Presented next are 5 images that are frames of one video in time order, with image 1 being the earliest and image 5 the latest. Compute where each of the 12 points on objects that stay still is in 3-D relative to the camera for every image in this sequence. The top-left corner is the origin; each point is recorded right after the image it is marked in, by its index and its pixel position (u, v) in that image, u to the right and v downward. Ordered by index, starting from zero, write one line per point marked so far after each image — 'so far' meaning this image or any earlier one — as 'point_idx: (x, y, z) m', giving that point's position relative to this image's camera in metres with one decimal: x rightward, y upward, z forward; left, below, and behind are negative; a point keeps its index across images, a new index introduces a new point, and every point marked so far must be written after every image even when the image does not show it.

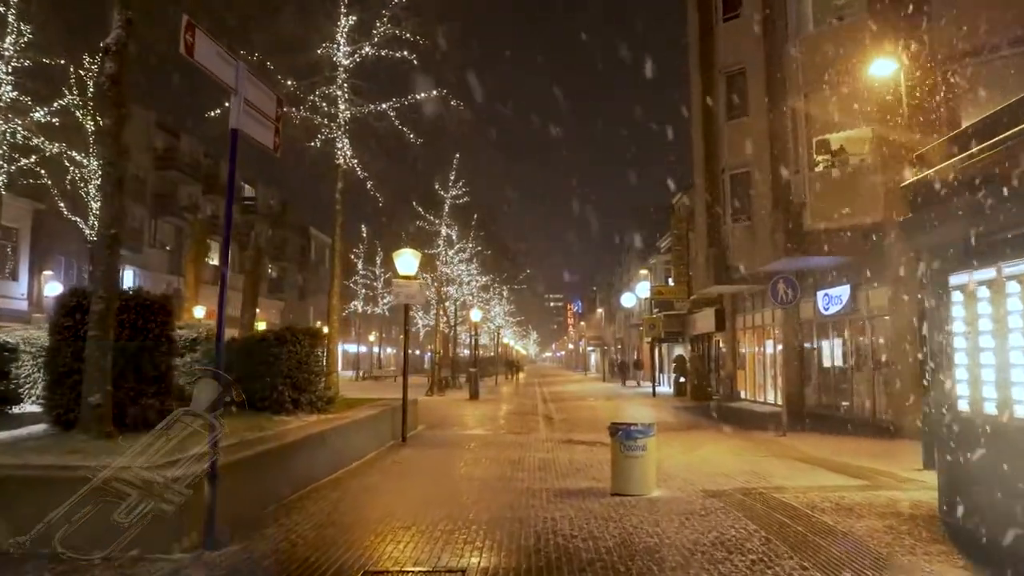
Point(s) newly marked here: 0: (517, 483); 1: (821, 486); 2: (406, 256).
0: (+0.1, -2.5, +10.5) m
1: (+3.7, -2.4, +9.7) m
2: (-2.2, +0.7, +16.5) m
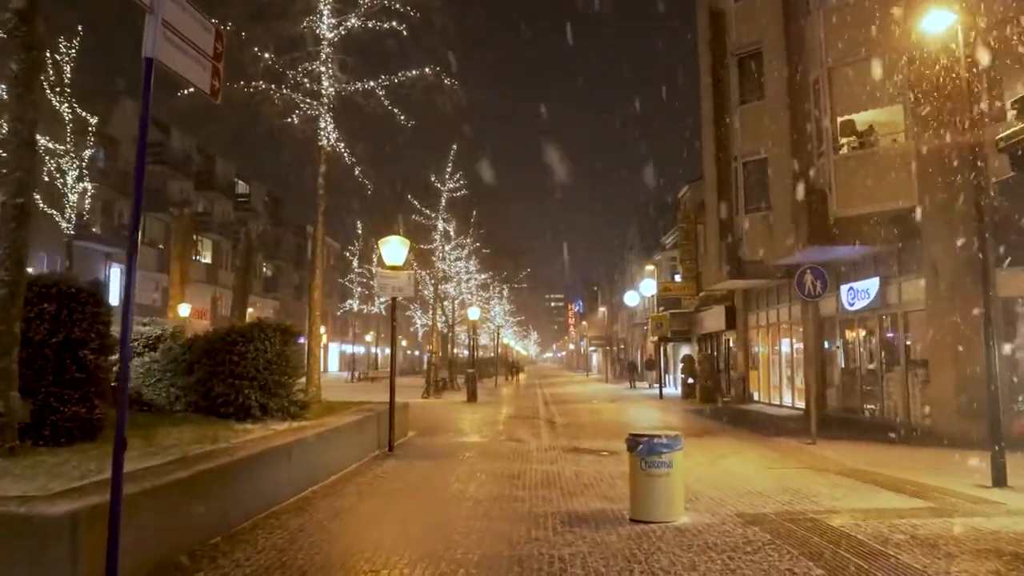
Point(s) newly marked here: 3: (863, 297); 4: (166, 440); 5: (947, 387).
0: (0.0, -2.4, +8.9) m
1: (+3.7, -2.2, +8.1) m
2: (-2.2, +0.8, +14.9) m
3: (+8.1, -0.2, +18.9) m
4: (-3.8, -1.7, +9.0) m
5: (+8.2, -1.8, +15.3) m
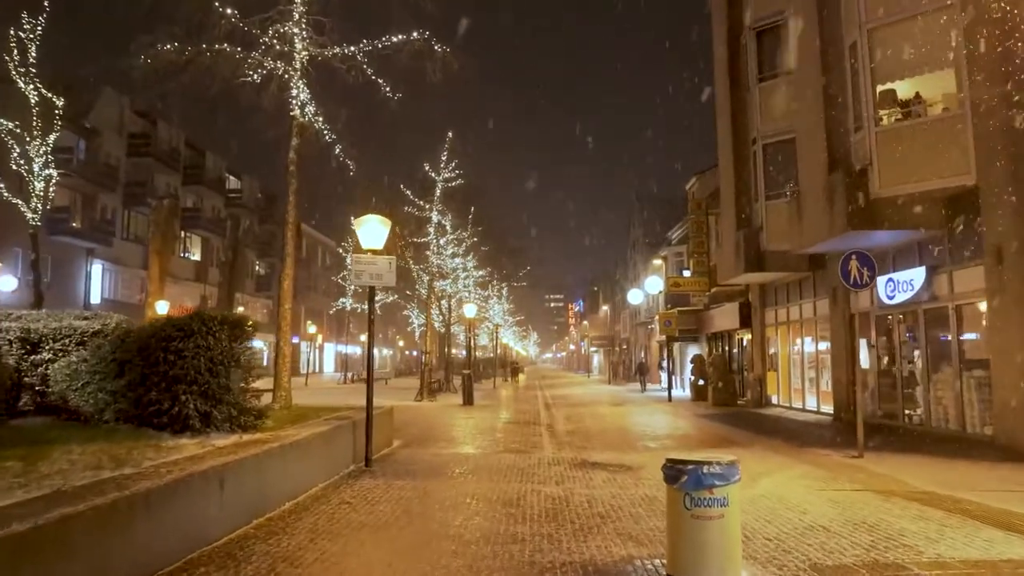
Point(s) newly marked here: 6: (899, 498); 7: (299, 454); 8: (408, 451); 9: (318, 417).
0: (0.0, -2.2, +6.8) m
1: (+3.7, -2.0, +5.9) m
2: (-2.2, +1.0, +12.8) m
3: (+8.1, 0.0, +16.8) m
4: (-3.9, -1.5, +6.8) m
5: (+8.1, -1.7, +13.2) m
6: (+4.4, -2.4, +9.3) m
7: (-2.5, -2.0, +9.6) m
8: (-1.9, -2.9, +14.6) m
9: (-3.2, -2.1, +13.2) m
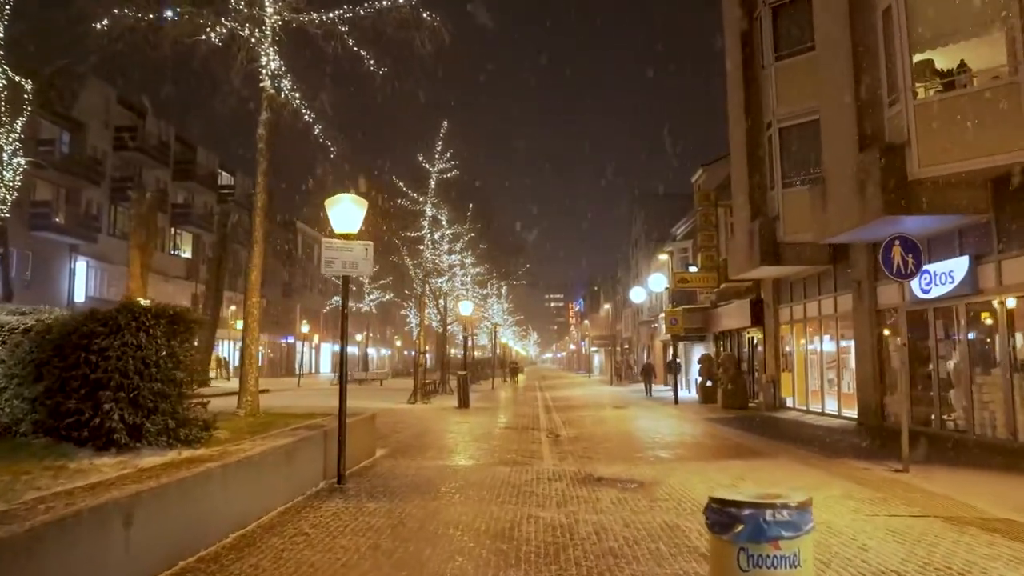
0: (-0.1, -2.0, +5.1) m
1: (+3.6, -1.9, +4.3) m
2: (-2.3, +1.1, +11.1) m
3: (+8.0, +0.1, +15.1) m
4: (-3.9, -1.4, +5.2) m
5: (+8.0, -1.5, +11.5) m
6: (+4.3, -2.2, +7.6) m
7: (-2.6, -1.8, +8.0) m
8: (-2.0, -2.8, +13.0) m
9: (-3.2, -2.0, +11.6) m
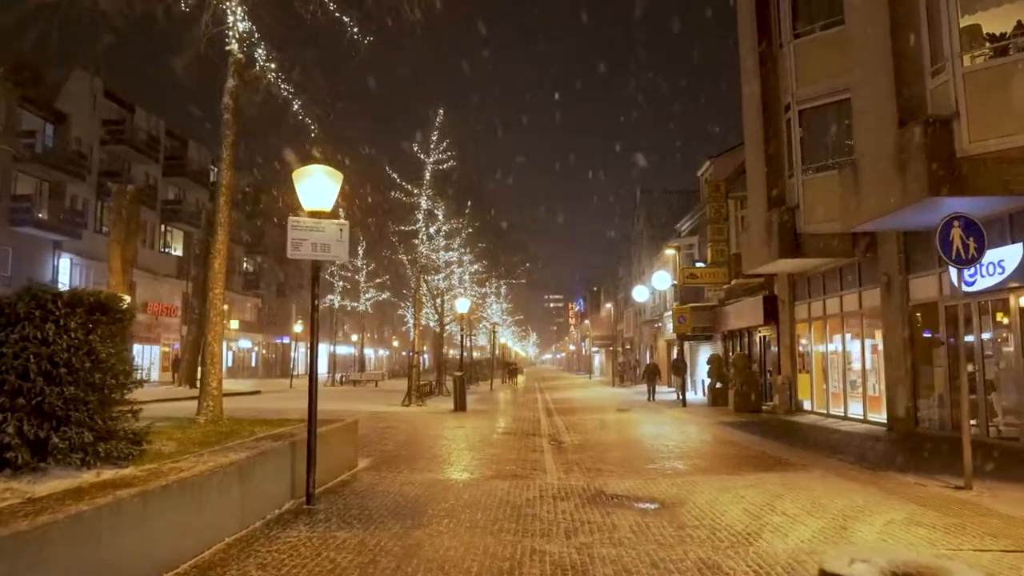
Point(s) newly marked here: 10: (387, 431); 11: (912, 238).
0: (-0.1, -1.9, +3.6) m
1: (+3.6, -1.7, +2.7) m
2: (-2.3, +1.3, +9.6) m
3: (+8.0, +0.3, +13.5) m
4: (-3.9, -1.2, +3.6) m
5: (+8.0, -1.4, +10.0) m
6: (+4.3, -2.1, +6.1) m
7: (-2.6, -1.7, +6.4) m
8: (-2.0, -2.6, +11.4) m
9: (-3.2, -1.8, +10.0) m
10: (-2.9, -3.3, +18.7) m
11: (+8.1, +1.0, +16.5) m
